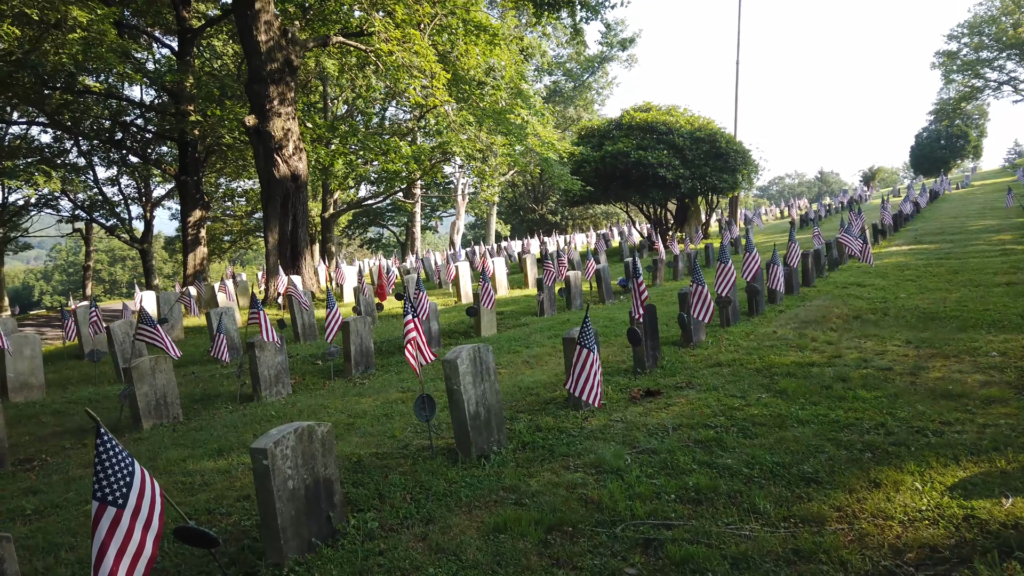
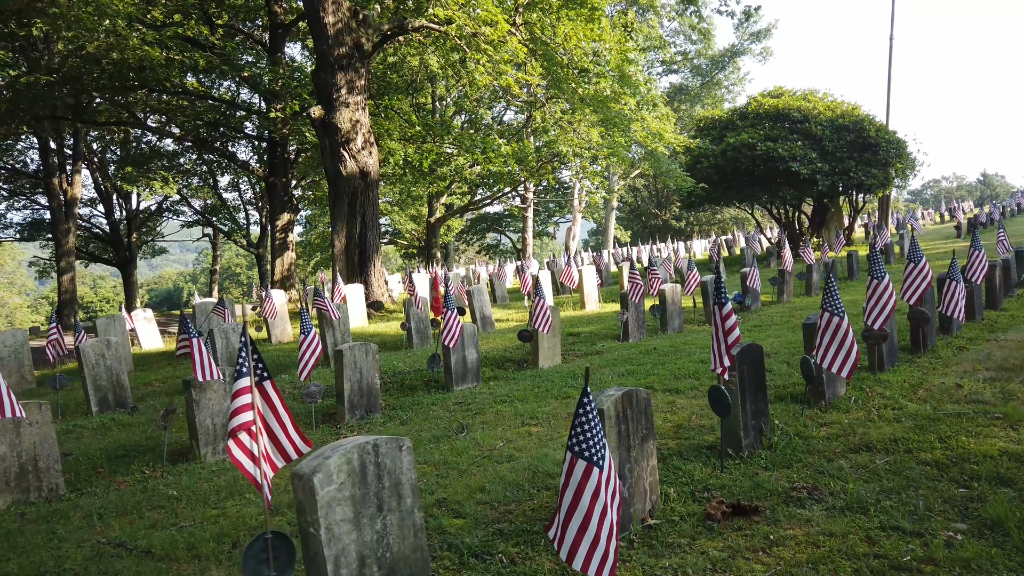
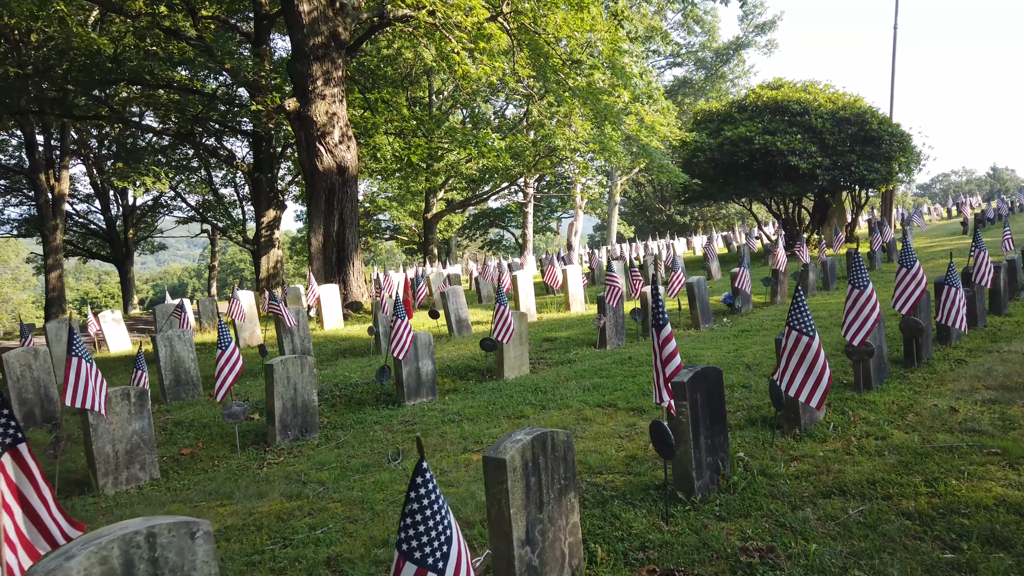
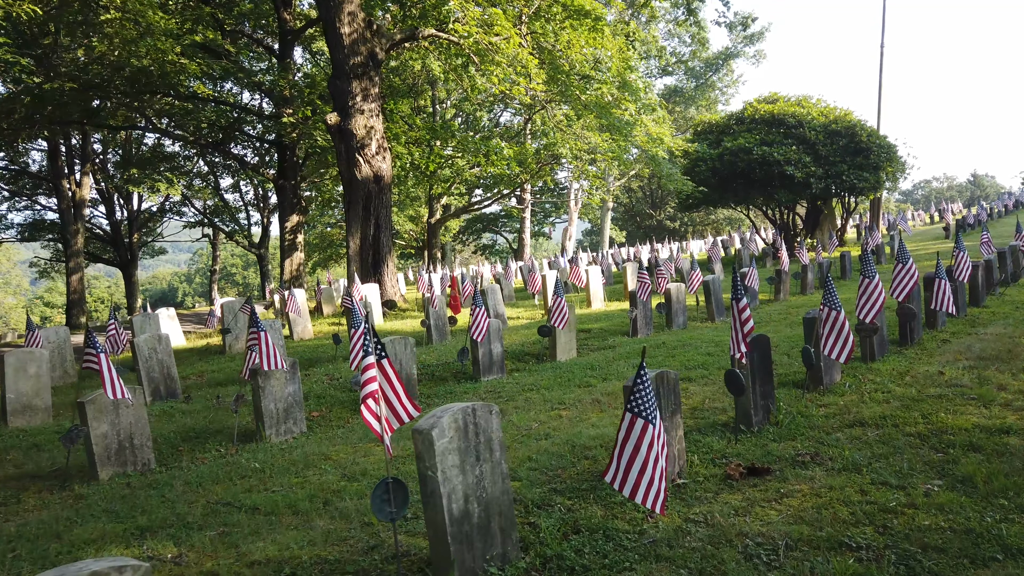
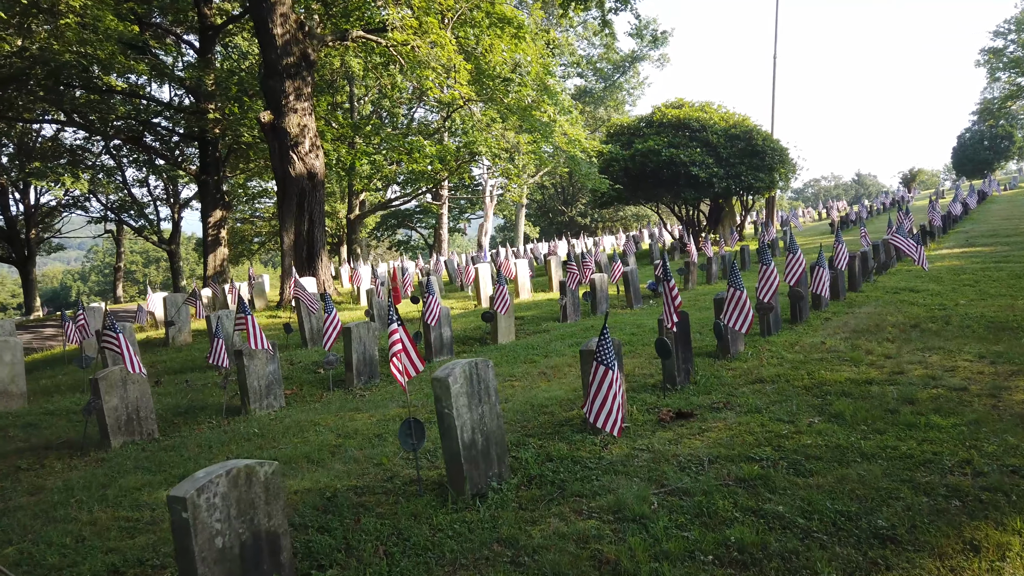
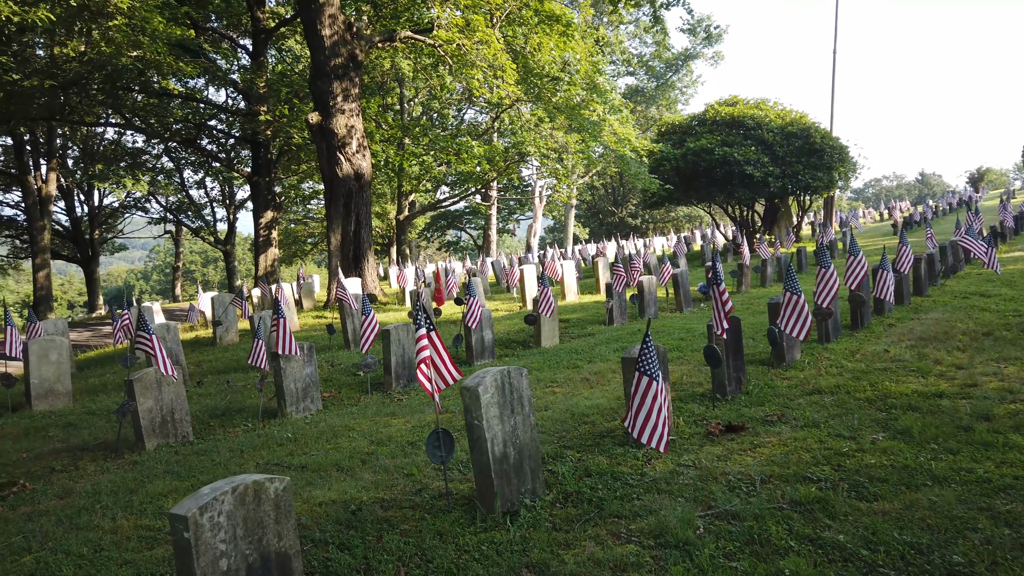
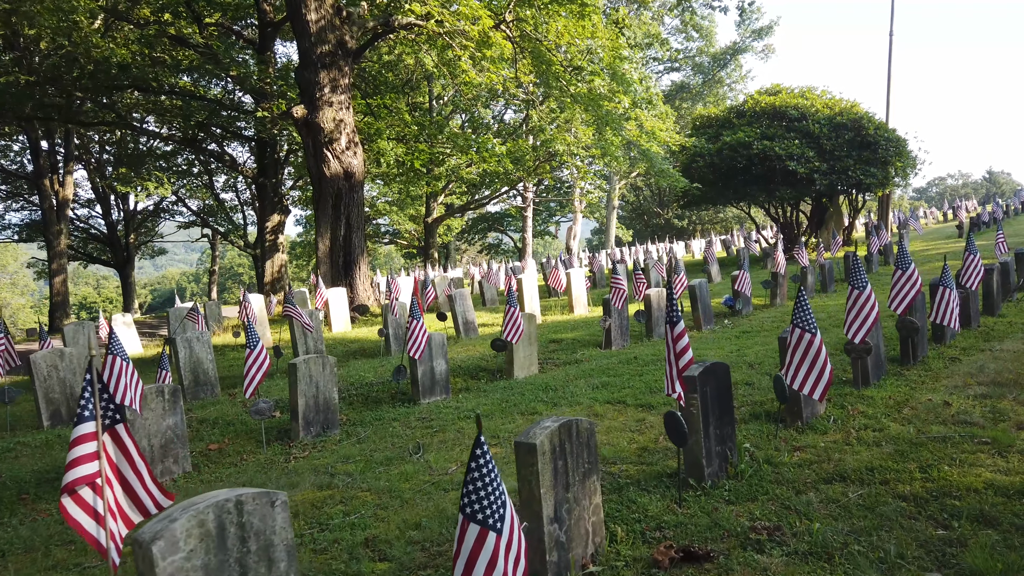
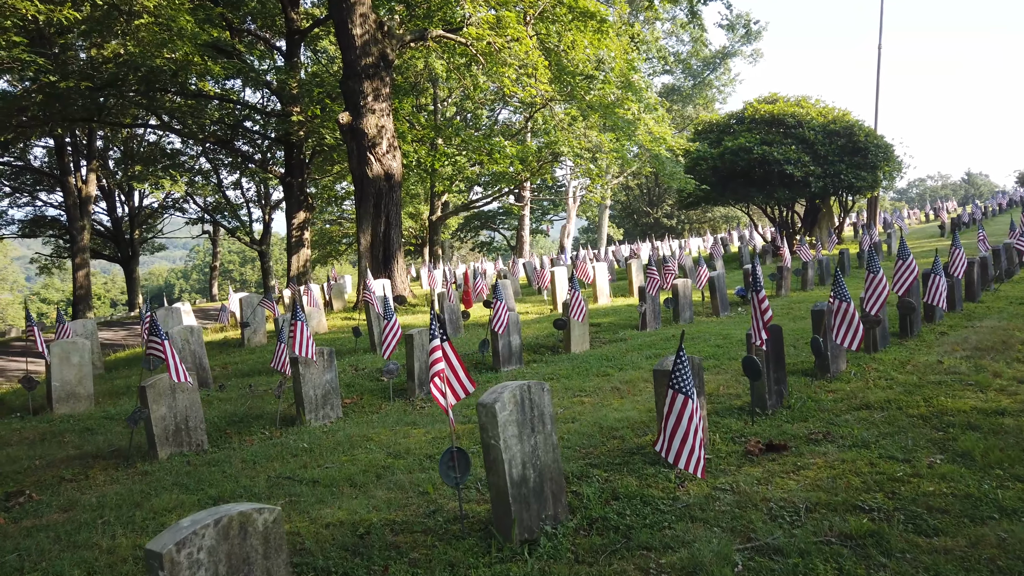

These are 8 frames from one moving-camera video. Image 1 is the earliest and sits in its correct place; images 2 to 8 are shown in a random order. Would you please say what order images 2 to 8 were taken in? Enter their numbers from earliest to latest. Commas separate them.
5, 6, 8, 4, 2, 7, 3
